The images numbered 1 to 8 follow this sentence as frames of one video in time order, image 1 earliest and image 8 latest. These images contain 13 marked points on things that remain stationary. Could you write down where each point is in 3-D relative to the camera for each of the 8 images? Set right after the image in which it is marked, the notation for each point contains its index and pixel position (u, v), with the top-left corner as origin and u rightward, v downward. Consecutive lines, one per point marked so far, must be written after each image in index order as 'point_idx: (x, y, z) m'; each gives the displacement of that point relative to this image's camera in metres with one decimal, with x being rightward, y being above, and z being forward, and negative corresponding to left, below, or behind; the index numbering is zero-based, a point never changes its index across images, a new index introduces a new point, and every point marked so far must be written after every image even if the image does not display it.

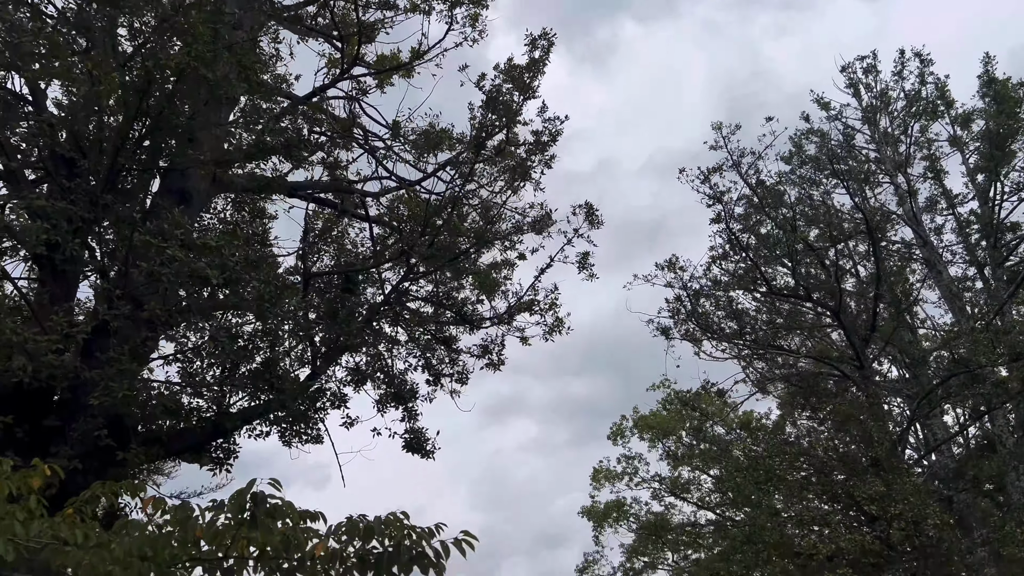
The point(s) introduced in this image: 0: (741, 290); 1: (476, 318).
0: (+3.0, 0.0, +10.6) m
1: (-0.4, -0.3, +8.4) m
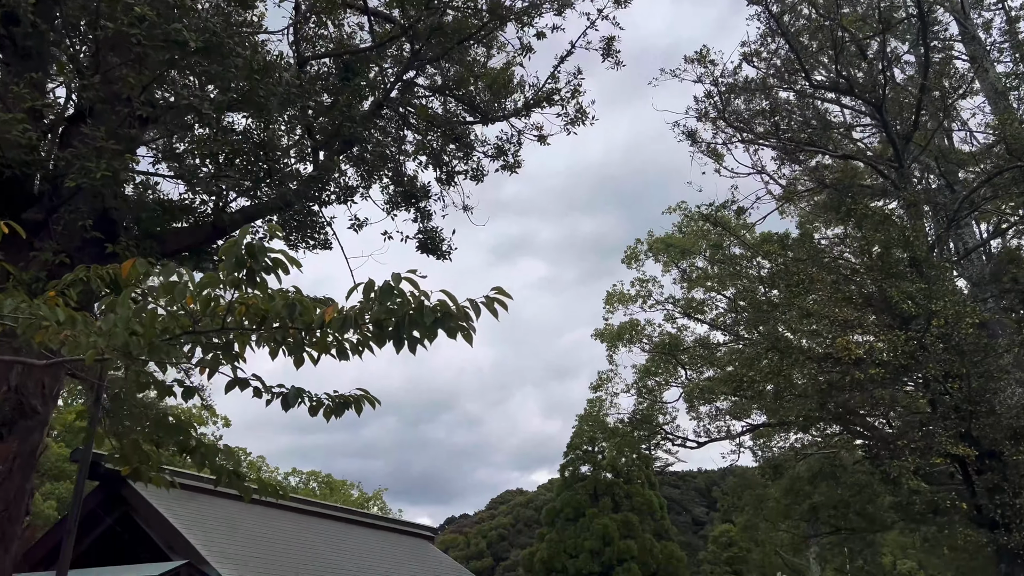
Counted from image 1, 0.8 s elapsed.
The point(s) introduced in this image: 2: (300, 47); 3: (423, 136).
0: (+3.1, +2.4, +9.8) m
1: (-0.2, +1.6, +7.7) m
2: (-1.8, +2.0, +7.0) m
3: (-0.8, +1.3, +7.2) m
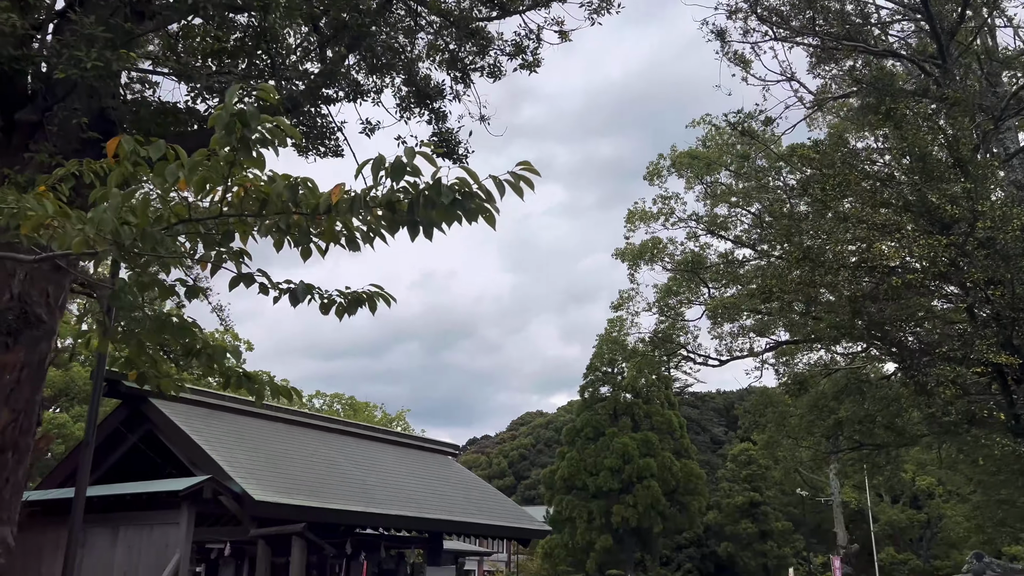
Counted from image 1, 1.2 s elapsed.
0: (+3.3, +3.4, +9.2) m
1: (0.0, +2.4, +7.3) m
2: (-1.7, +2.8, +6.6) m
3: (-0.6, +2.1, +6.8) m
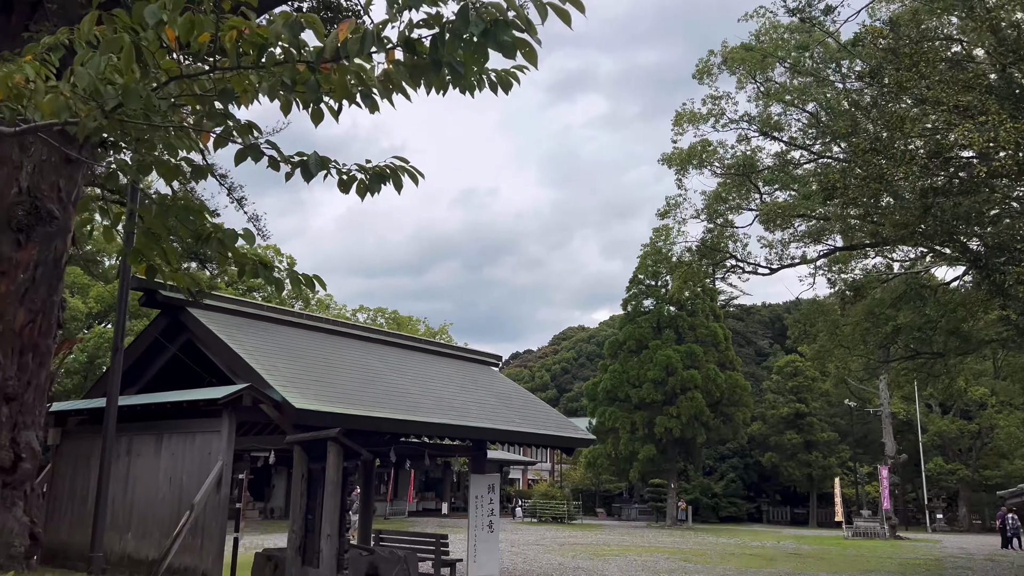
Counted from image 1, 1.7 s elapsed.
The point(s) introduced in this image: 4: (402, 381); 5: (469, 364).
0: (+3.7, +4.5, +8.2) m
1: (+0.3, +3.3, +6.6) m
2: (-1.4, +3.5, +5.9) m
3: (-0.3, +2.9, +6.2) m
4: (-1.4, -1.2, +10.4) m
5: (-0.7, -1.2, +12.9) m
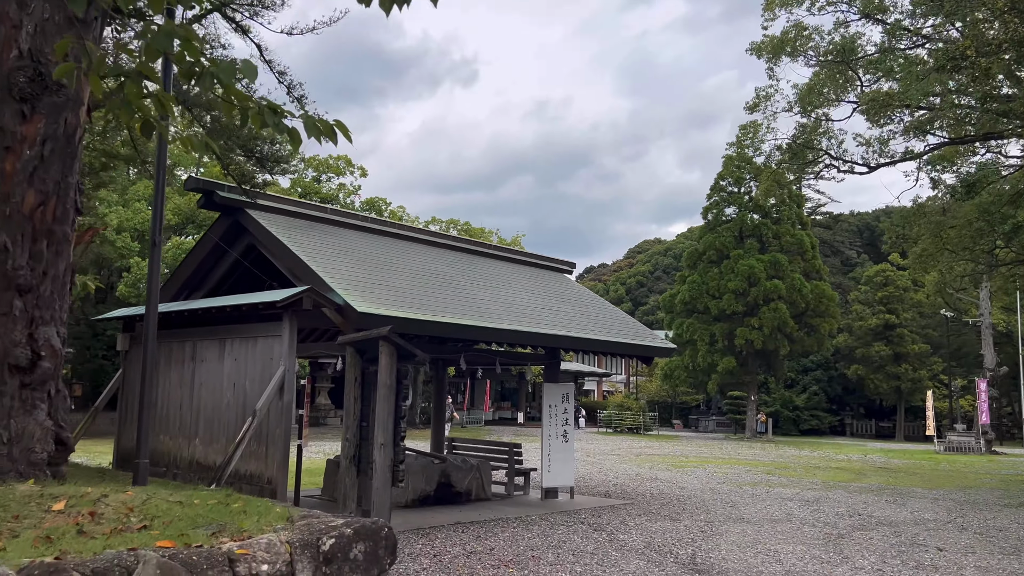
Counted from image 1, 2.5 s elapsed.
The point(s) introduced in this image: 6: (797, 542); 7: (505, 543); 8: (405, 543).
0: (+4.3, +5.4, +6.7) m
1: (+0.8, +4.1, +5.5) m
2: (-0.9, +4.2, +4.9) m
3: (+0.1, +3.6, +5.2) m
4: (-0.5, 0.0, +9.9) m
5: (+0.5, +0.3, +12.3) m
6: (+2.7, -2.4, +7.7) m
7: (-0.1, -2.2, +7.2) m
8: (-0.9, -2.2, +7.2) m
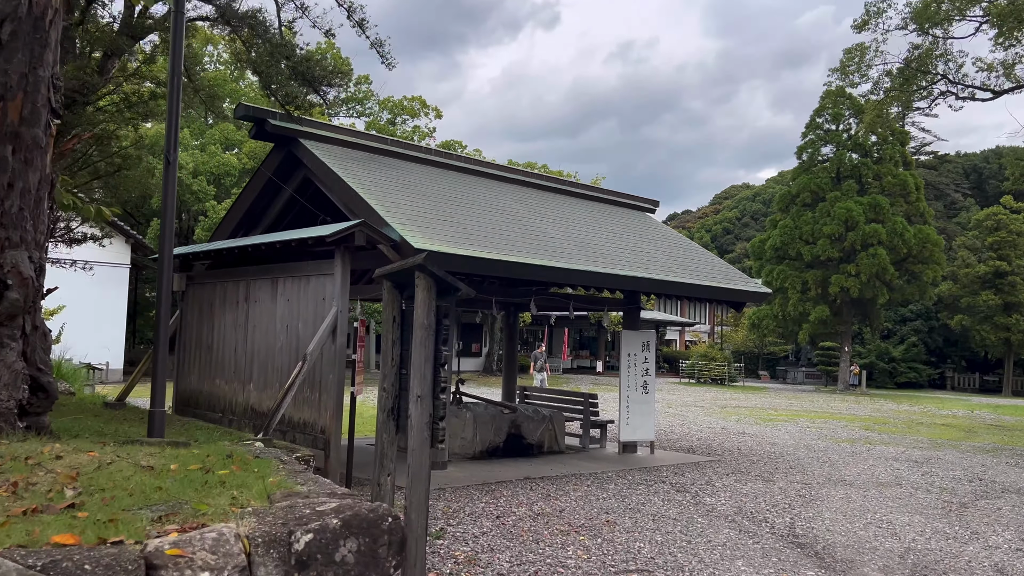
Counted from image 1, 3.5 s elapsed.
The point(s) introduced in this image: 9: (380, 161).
0: (+4.8, +5.9, +5.1) m
1: (+1.2, +4.5, +4.3) m
2: (-0.6, +4.6, +3.9) m
3: (+0.5, +4.0, +4.1) m
4: (+0.3, +0.7, +9.0) m
5: (+1.5, +1.1, +11.4) m
6: (+3.3, -1.8, +6.8) m
7: (+0.5, -1.7, +6.5) m
8: (-0.4, -1.7, +6.6) m
9: (-1.4, +1.3, +8.6) m
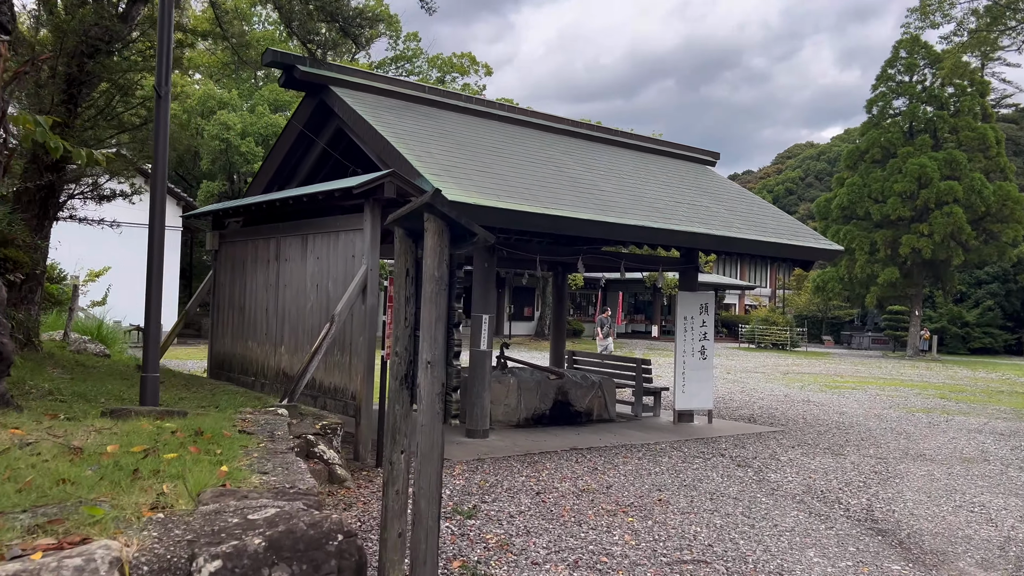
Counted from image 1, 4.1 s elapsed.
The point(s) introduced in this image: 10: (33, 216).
0: (+5.0, +6.2, +3.9) m
1: (+1.3, +4.7, +3.4) m
2: (-0.5, +4.8, +3.2) m
3: (+0.6, +4.2, +3.3) m
4: (+0.8, +1.1, +8.4) m
5: (+2.2, +1.6, +10.6) m
6: (+3.6, -1.5, +6.0) m
7: (+0.8, -1.4, +5.9) m
8: (0.0, -1.4, +6.1) m
9: (-0.9, +1.7, +8.0) m
10: (-4.3, +0.6, +7.4) m
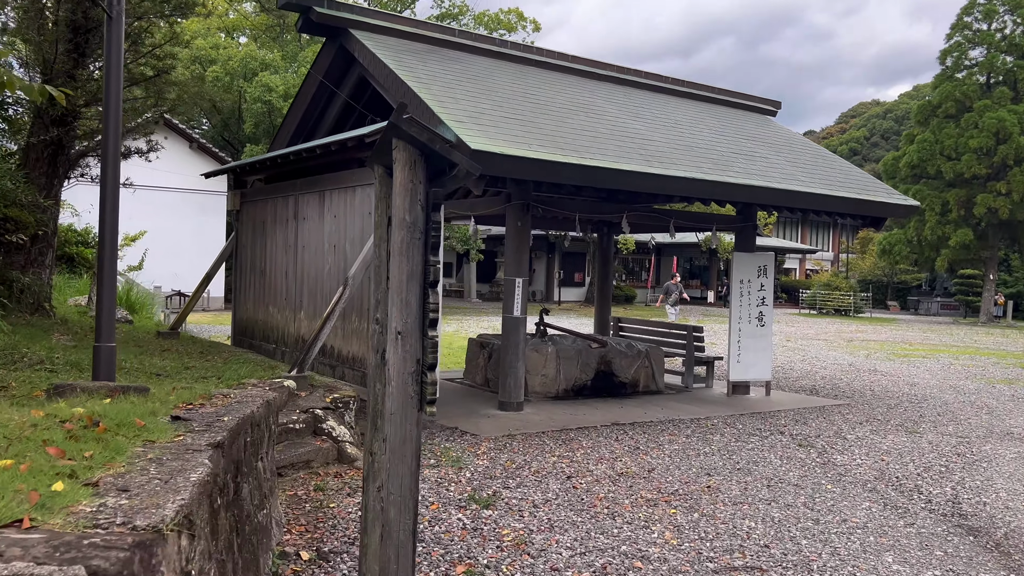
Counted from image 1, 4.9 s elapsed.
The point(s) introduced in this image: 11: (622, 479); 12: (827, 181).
0: (+5.0, +6.3, +2.6) m
1: (+1.3, +4.9, +2.5) m
2: (-0.5, +5.0, +2.4) m
3: (+0.6, +4.4, +2.5) m
4: (+1.2, +1.5, +7.6) m
5: (+2.7, +2.1, +9.7) m
6: (+3.8, -1.2, +5.2) m
7: (+1.0, -1.1, +5.3) m
8: (+0.2, -1.1, +5.5) m
9: (-0.6, +2.1, +7.4) m
10: (-4.0, +1.0, +7.0) m
11: (+0.6, -1.1, +4.8) m
12: (+3.1, +1.1, +8.2) m
